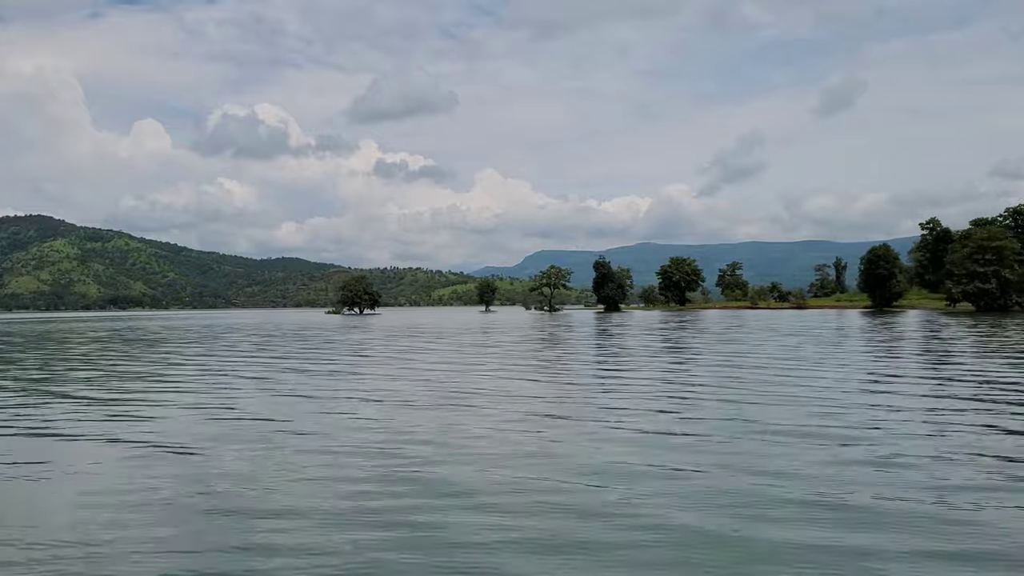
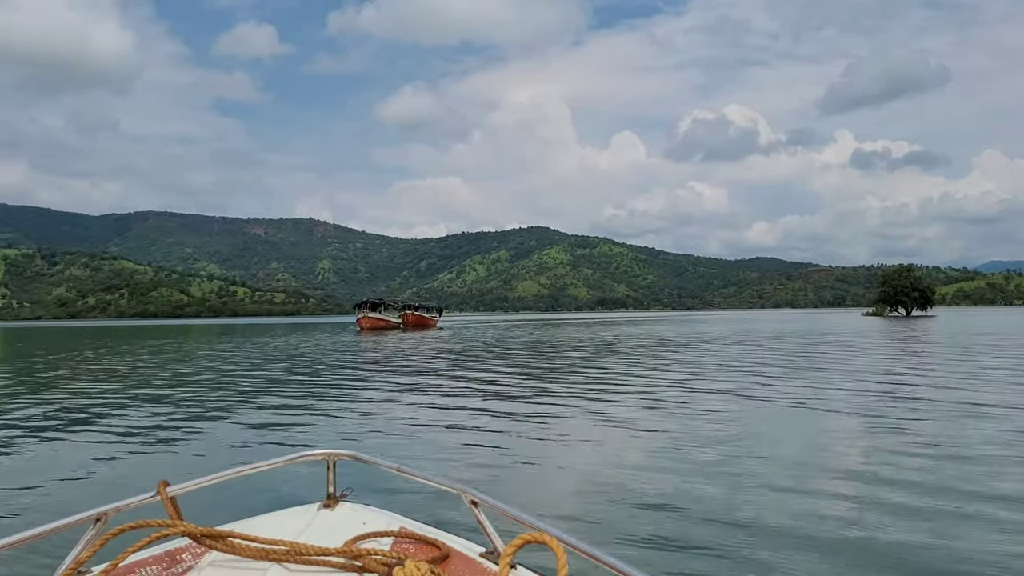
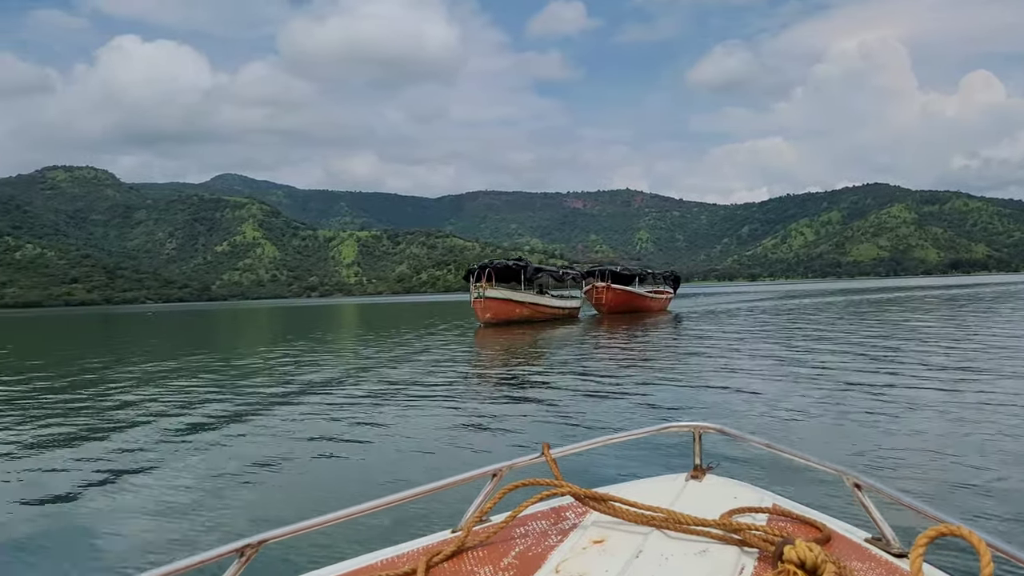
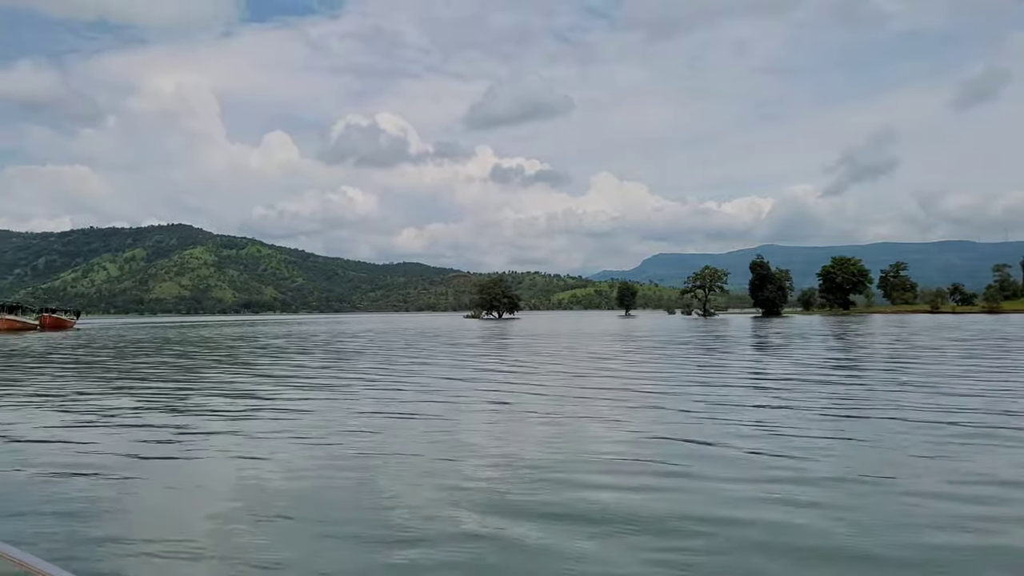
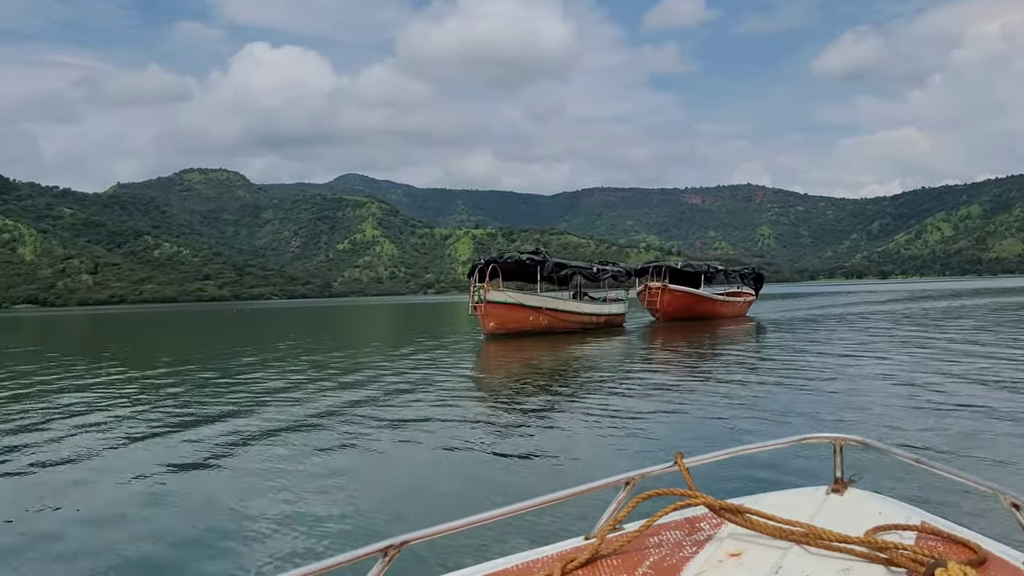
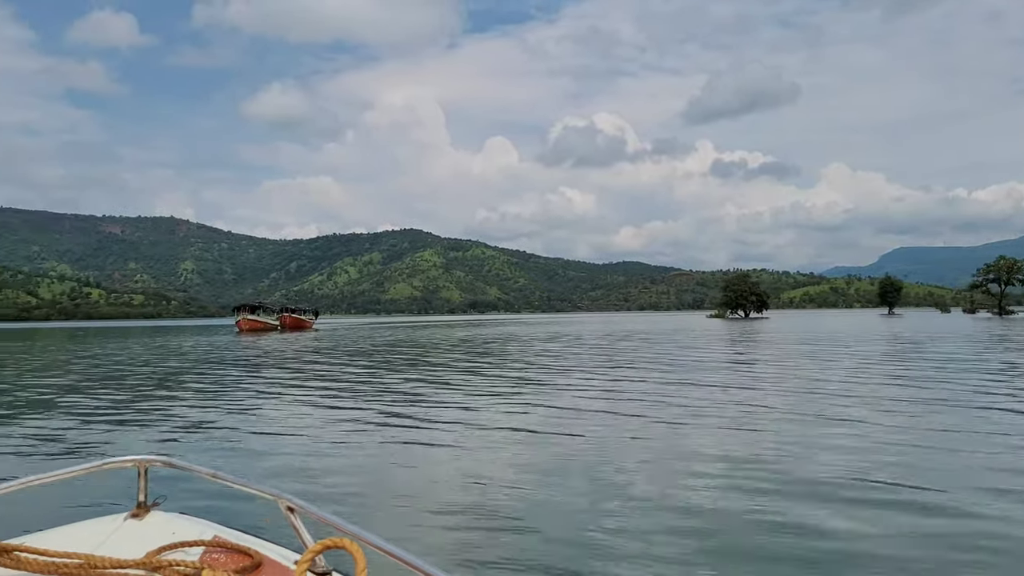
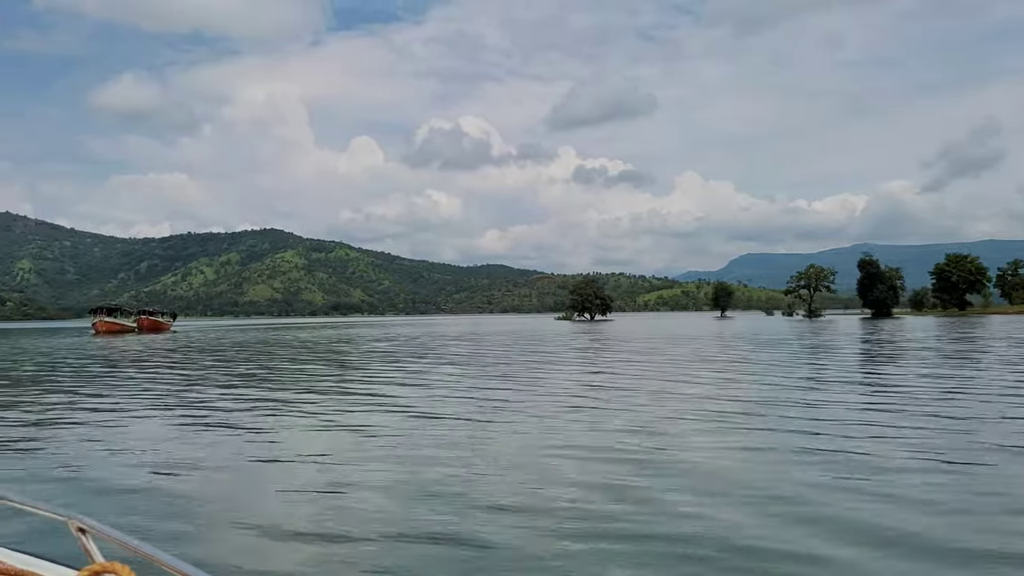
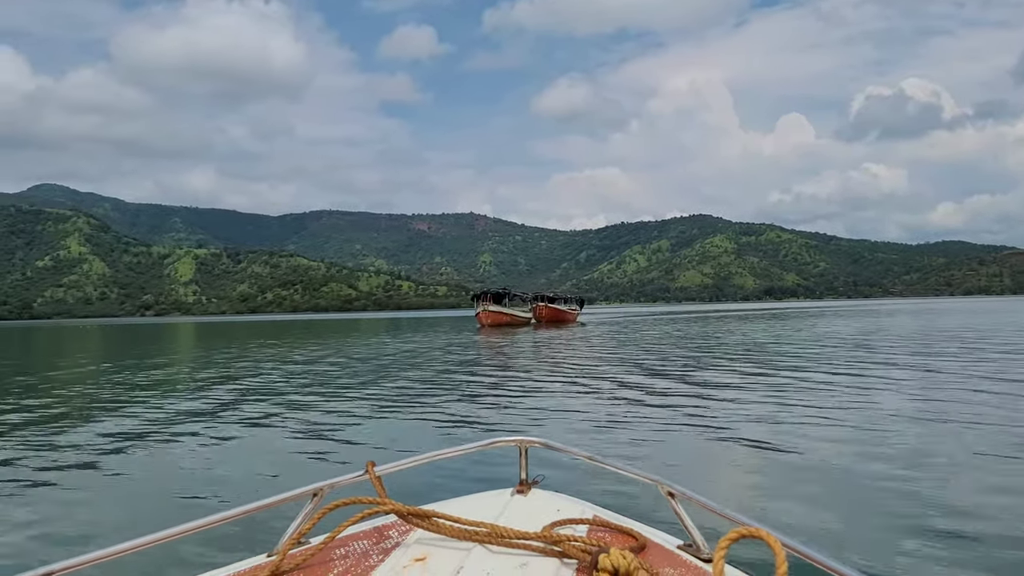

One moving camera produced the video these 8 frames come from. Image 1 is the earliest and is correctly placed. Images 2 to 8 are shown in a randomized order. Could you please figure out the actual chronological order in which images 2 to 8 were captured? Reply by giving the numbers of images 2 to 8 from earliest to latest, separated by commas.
4, 7, 6, 2, 8, 3, 5
